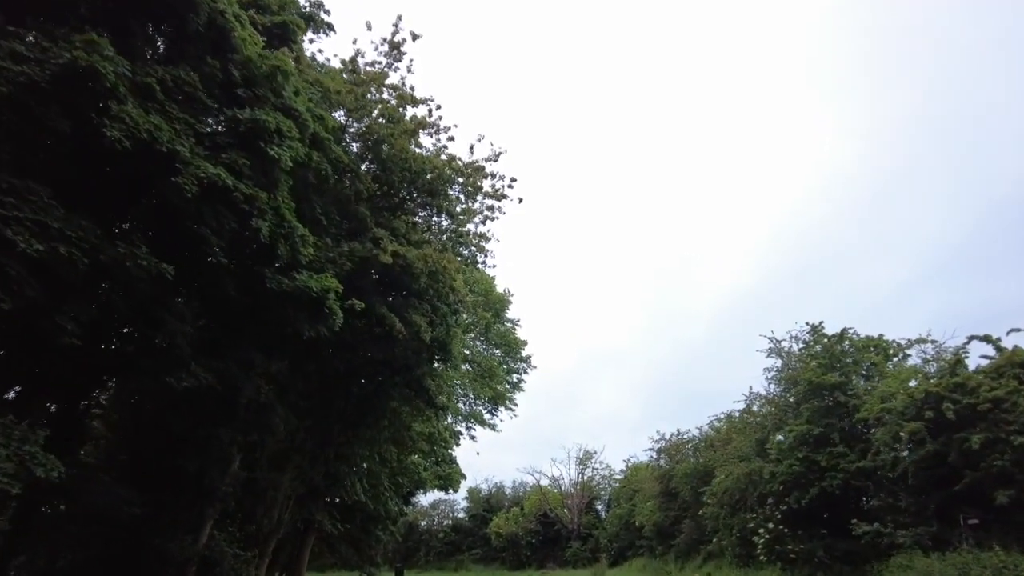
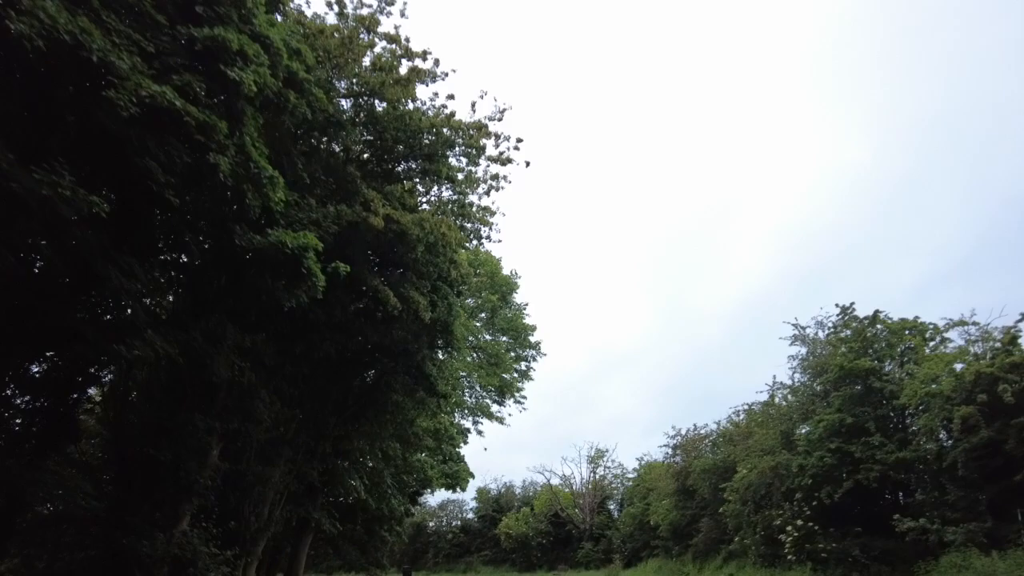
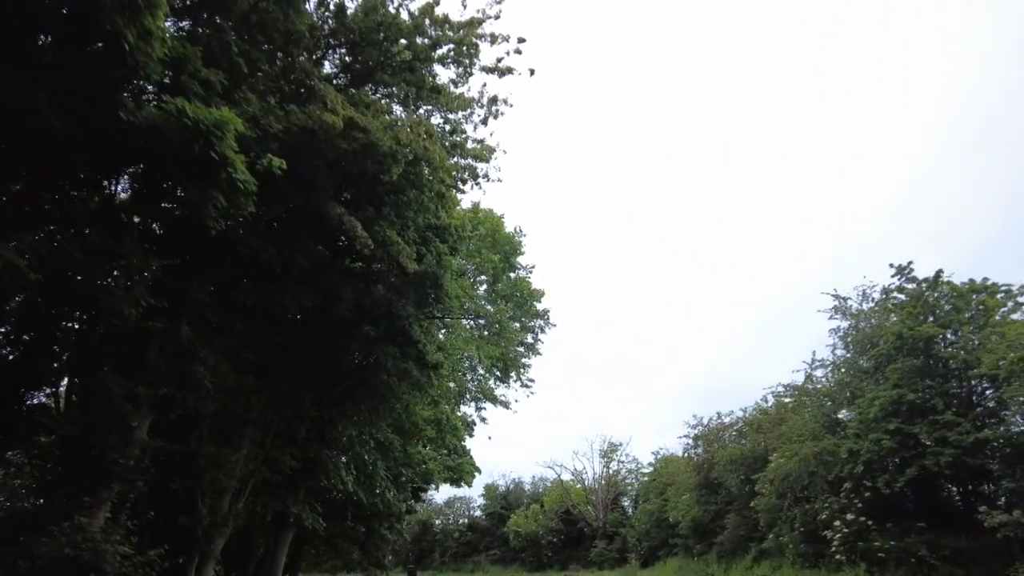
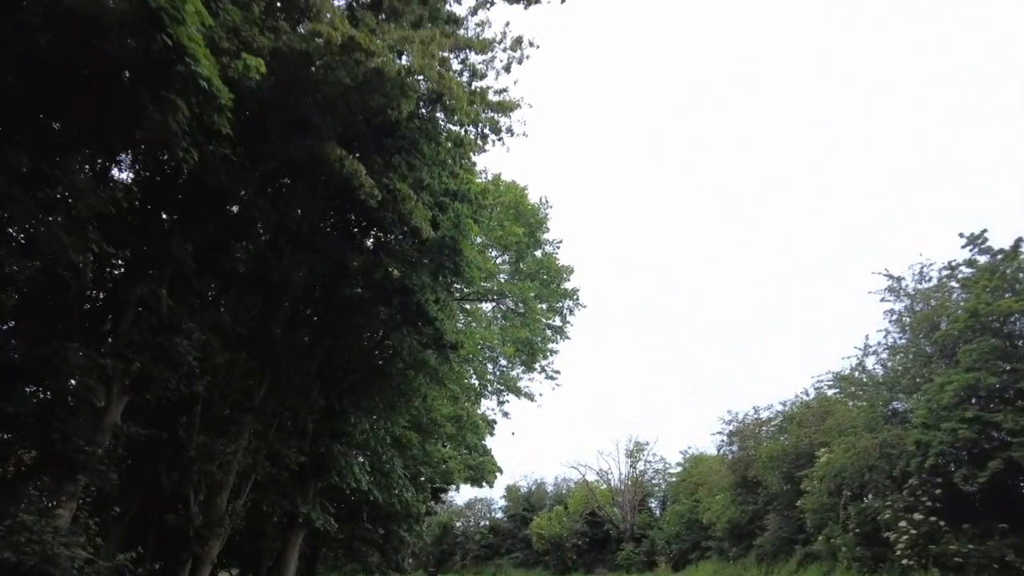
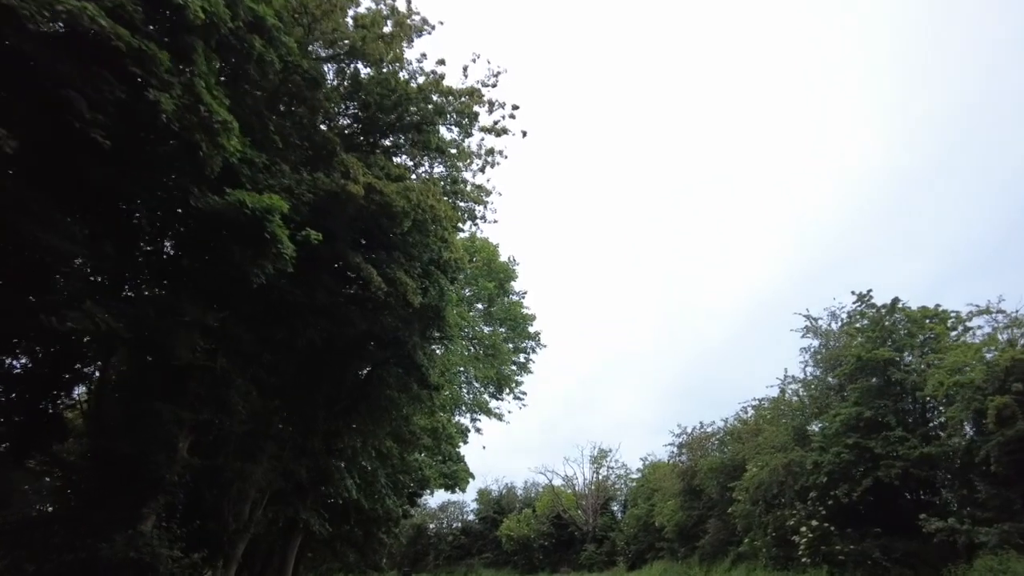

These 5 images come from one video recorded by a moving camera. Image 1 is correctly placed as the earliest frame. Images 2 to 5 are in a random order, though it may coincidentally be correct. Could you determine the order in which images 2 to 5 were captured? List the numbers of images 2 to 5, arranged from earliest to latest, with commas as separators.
2, 5, 3, 4
